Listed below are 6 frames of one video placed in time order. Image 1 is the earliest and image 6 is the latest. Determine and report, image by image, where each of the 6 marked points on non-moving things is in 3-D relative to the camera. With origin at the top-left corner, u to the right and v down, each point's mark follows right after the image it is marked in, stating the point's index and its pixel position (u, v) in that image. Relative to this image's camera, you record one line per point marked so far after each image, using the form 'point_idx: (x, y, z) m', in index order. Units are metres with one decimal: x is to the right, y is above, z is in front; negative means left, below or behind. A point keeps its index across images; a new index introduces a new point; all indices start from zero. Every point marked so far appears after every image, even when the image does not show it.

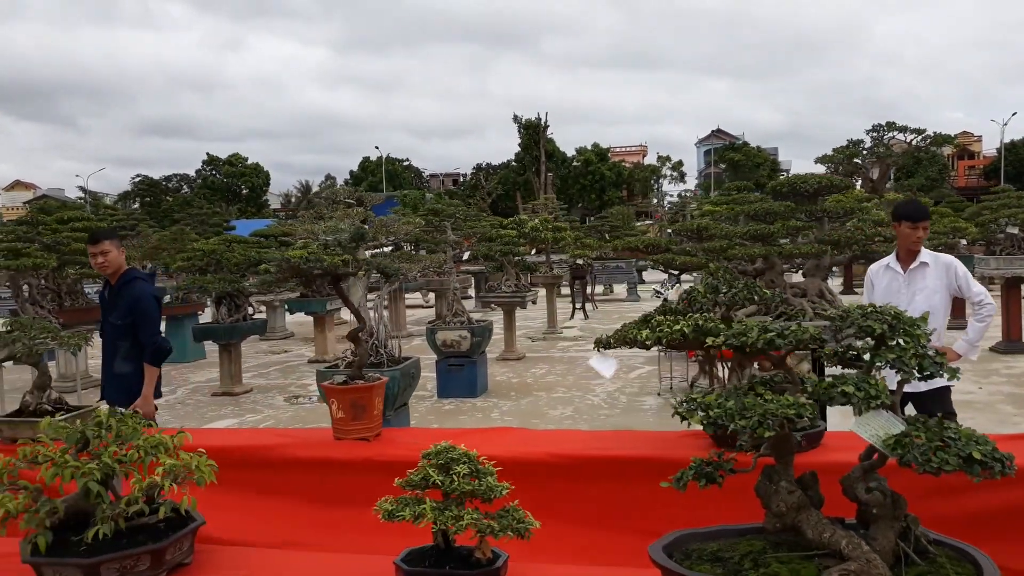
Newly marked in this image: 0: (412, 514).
0: (-0.2, -0.6, +1.7) m
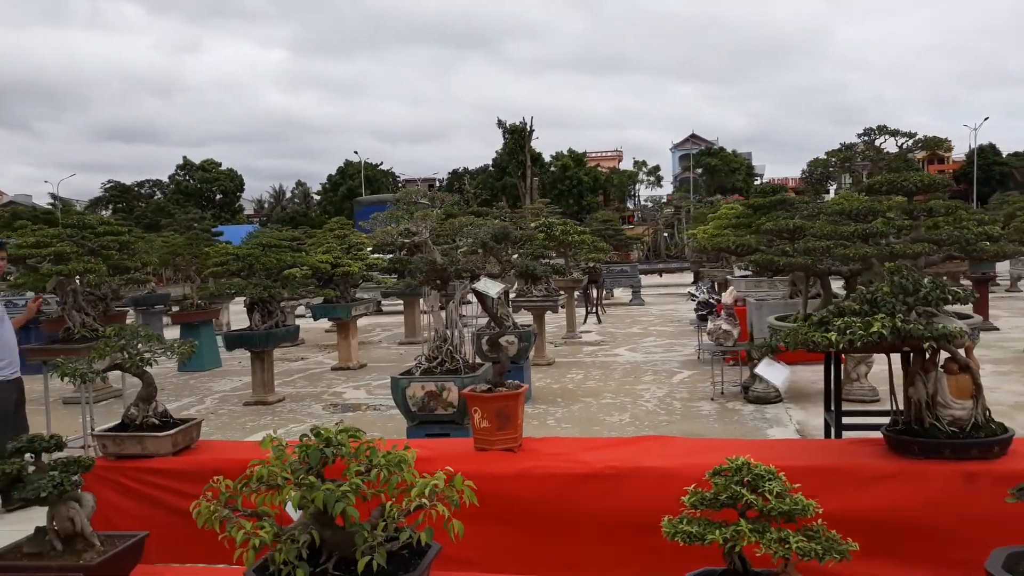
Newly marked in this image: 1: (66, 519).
0: (+0.5, -0.6, +1.5) m
1: (-1.2, -0.6, +1.9) m
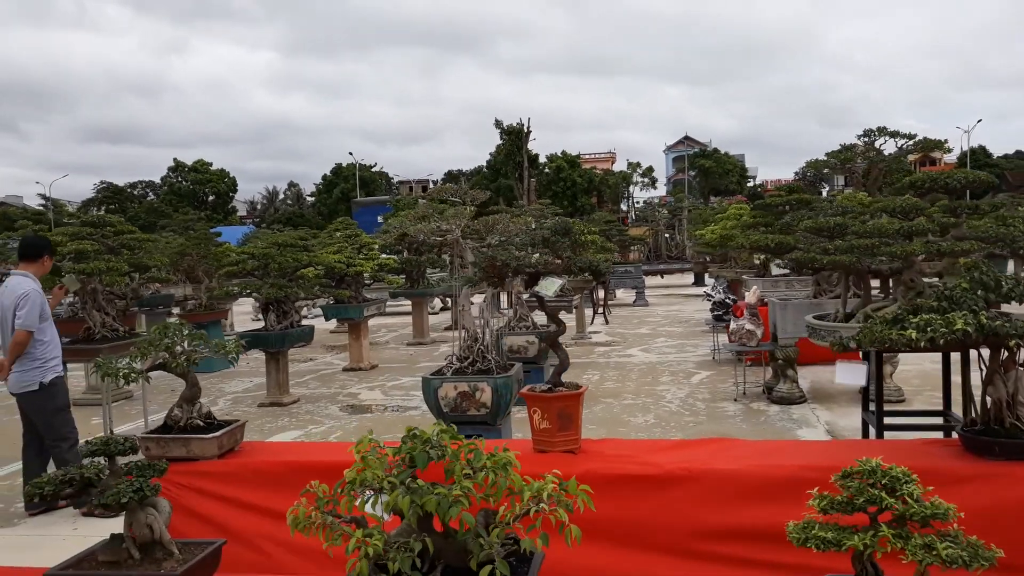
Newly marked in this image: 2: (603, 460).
0: (+0.7, -0.5, +1.5) m
1: (-1.0, -0.6, +1.8) m
2: (+0.4, -0.7, +2.8) m
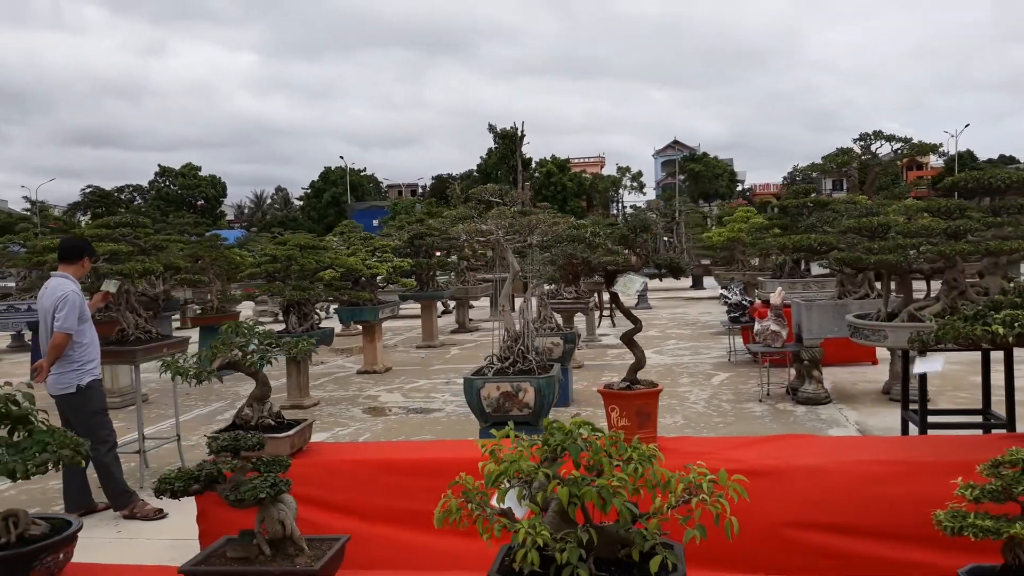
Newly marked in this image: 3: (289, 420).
0: (+1.1, -0.5, +1.5) m
1: (-0.6, -0.6, +1.8) m
2: (+0.7, -0.7, +2.8) m
3: (-1.0, -0.6, +3.2) m
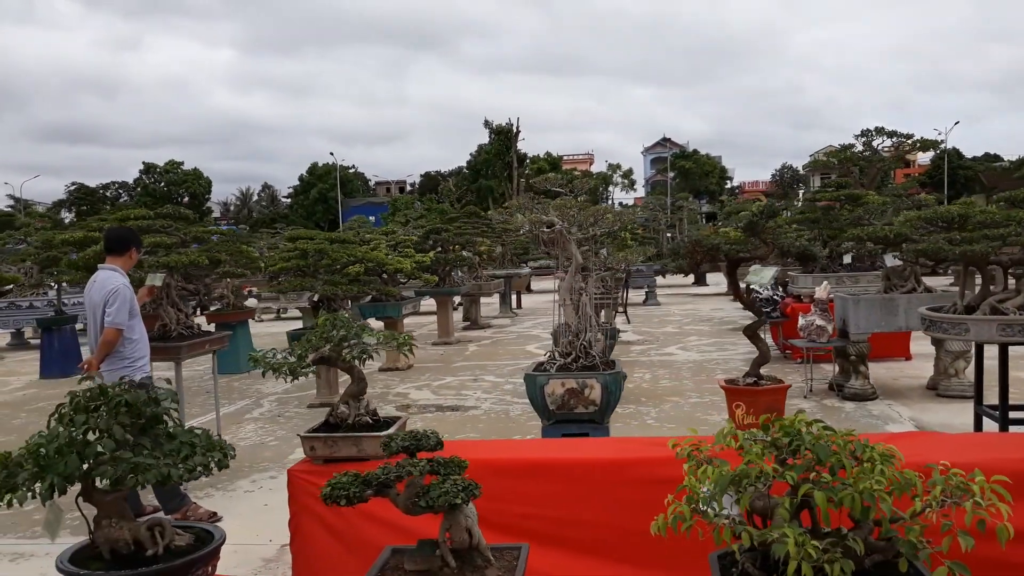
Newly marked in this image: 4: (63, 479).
0: (+1.6, -0.5, +1.3) m
1: (-0.1, -0.6, +1.6) m
2: (+1.2, -0.7, +2.7) m
3: (-0.6, -0.6, +3.0) m
4: (-1.1, -0.5, +1.6) m
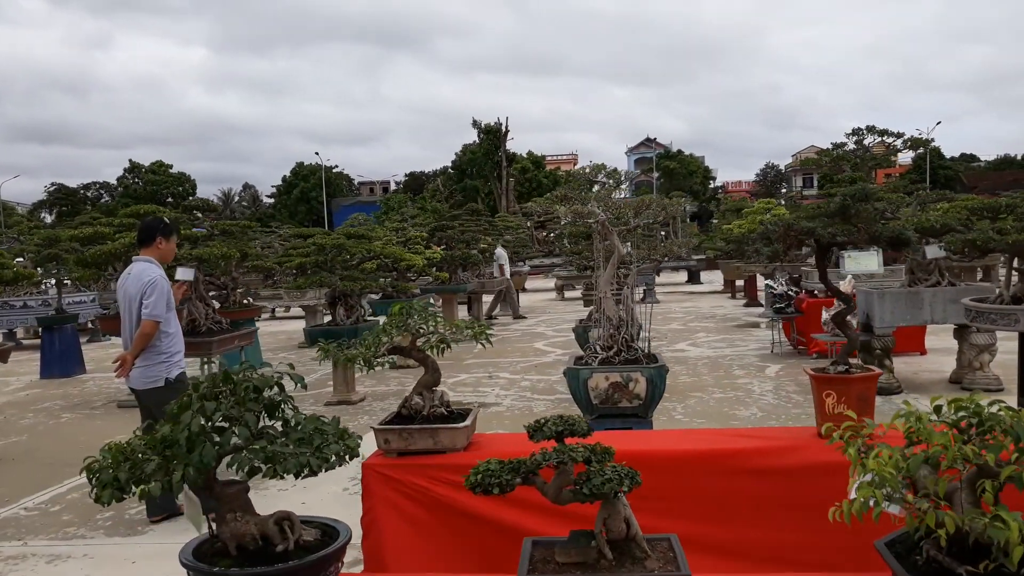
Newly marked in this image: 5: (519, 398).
0: (+2.0, -0.4, +1.3) m
1: (+0.2, -0.5, +1.5) m
2: (+1.5, -0.6, +2.6) m
3: (-0.2, -0.5, +2.9) m
4: (-0.7, -0.4, +1.5) m
5: (+0.1, -1.2, +7.5) m
